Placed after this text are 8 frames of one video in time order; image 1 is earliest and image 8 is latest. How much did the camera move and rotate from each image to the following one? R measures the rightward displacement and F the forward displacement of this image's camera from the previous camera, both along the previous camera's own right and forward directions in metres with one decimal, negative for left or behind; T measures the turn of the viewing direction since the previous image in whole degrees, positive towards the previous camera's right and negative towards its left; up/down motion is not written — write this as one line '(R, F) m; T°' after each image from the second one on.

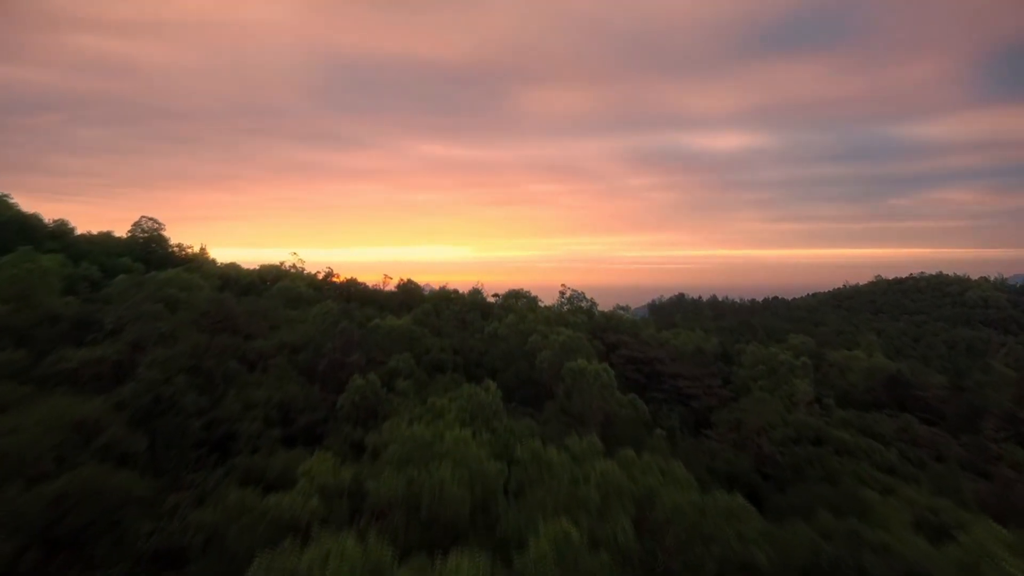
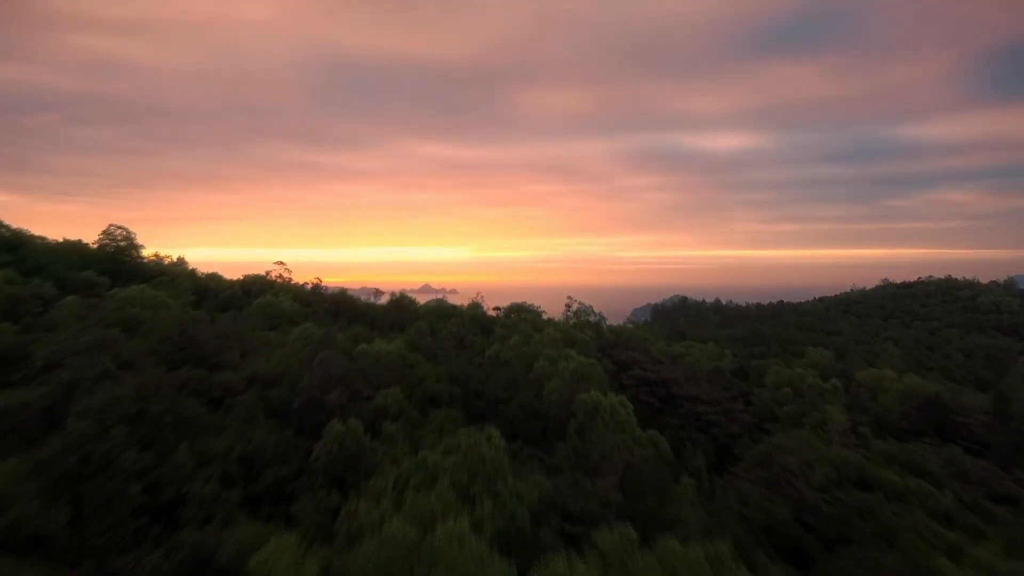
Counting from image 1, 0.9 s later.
(-0.1, +1.0) m; 0°
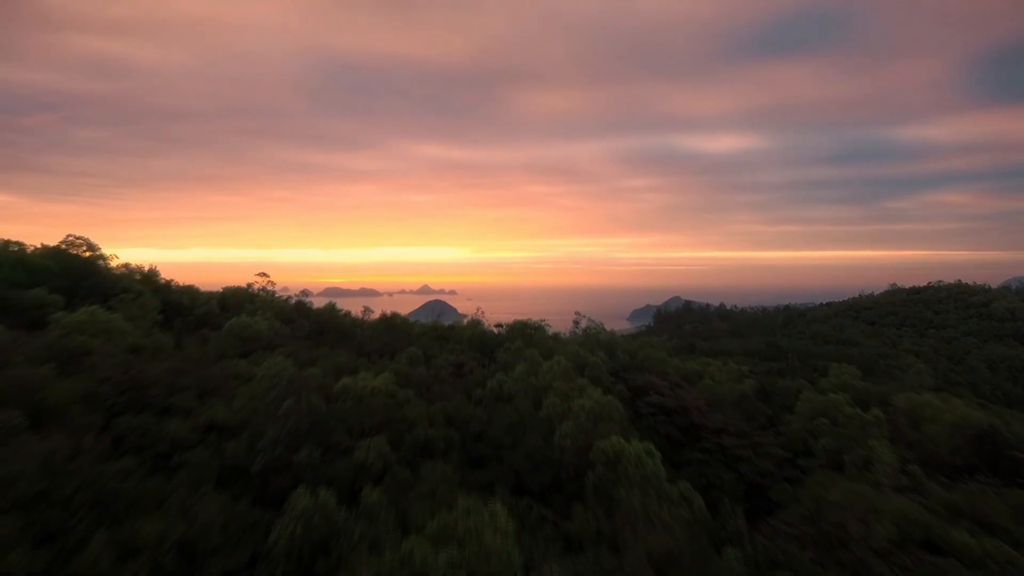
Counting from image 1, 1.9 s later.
(-0.1, +1.1) m; 0°
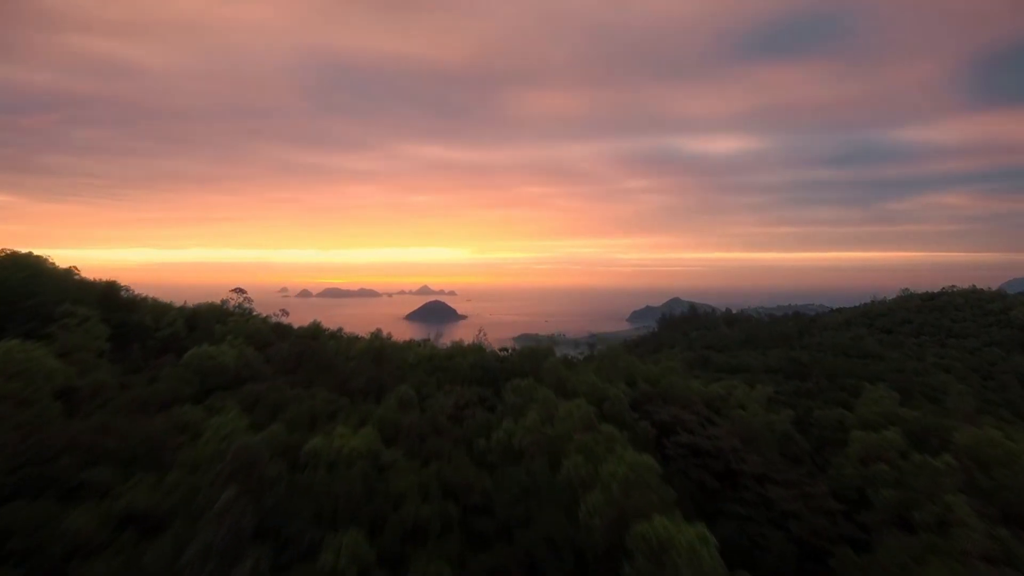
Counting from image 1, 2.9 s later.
(-0.1, +1.3) m; 0°
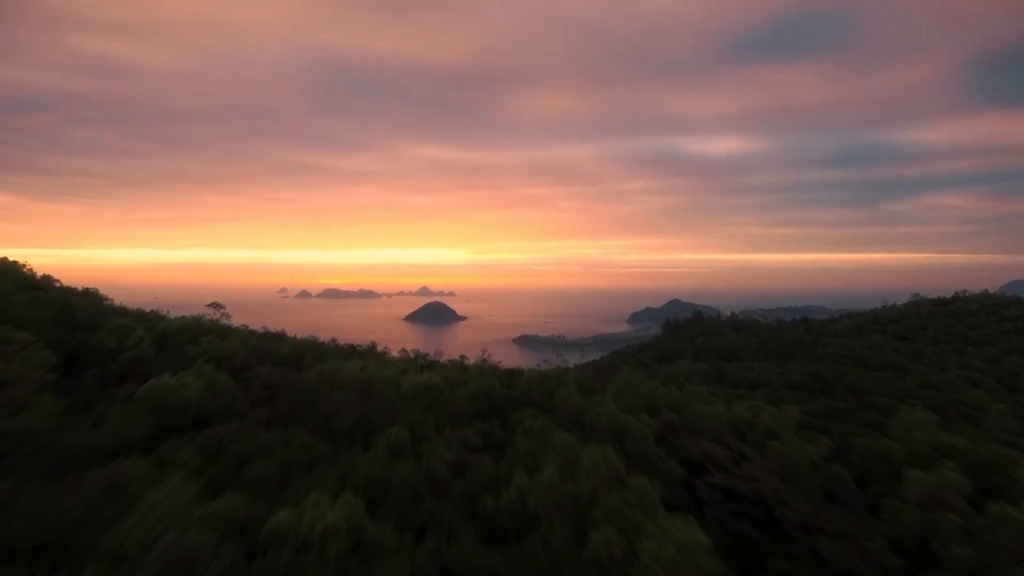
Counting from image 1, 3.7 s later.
(-0.1, +1.1) m; 0°
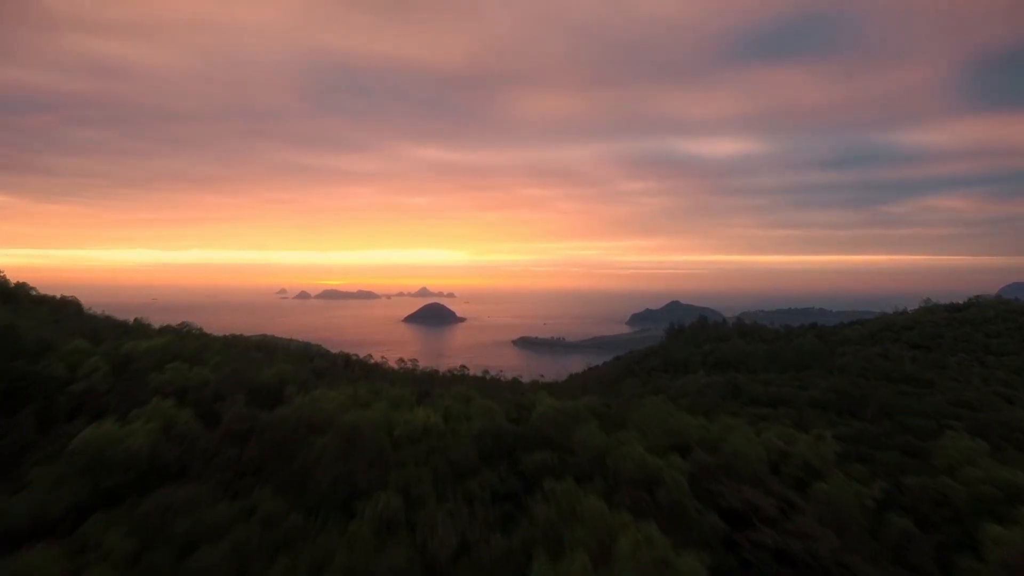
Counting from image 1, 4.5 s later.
(-0.1, +1.1) m; 0°
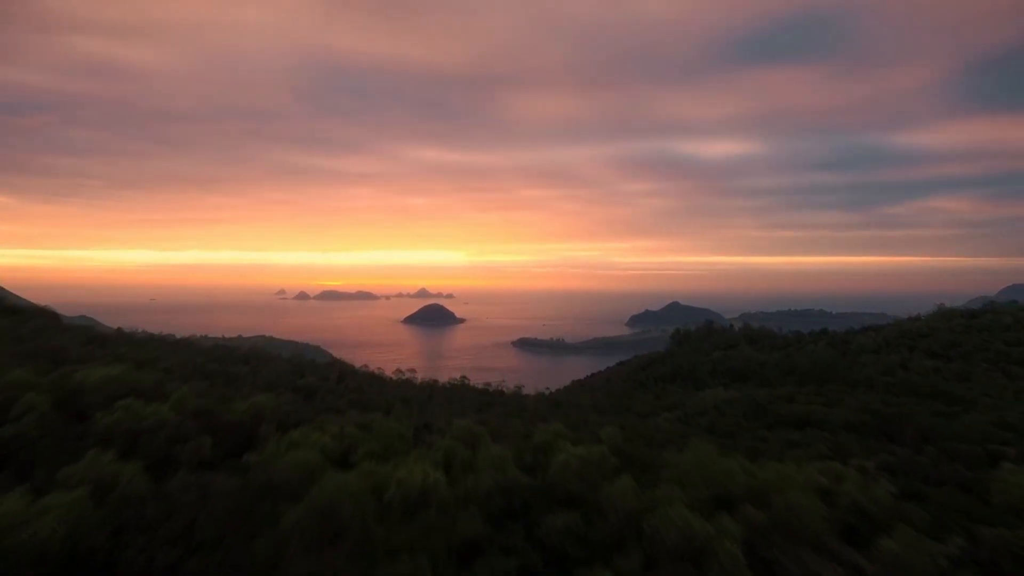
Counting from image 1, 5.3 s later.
(-0.2, +1.2) m; 0°
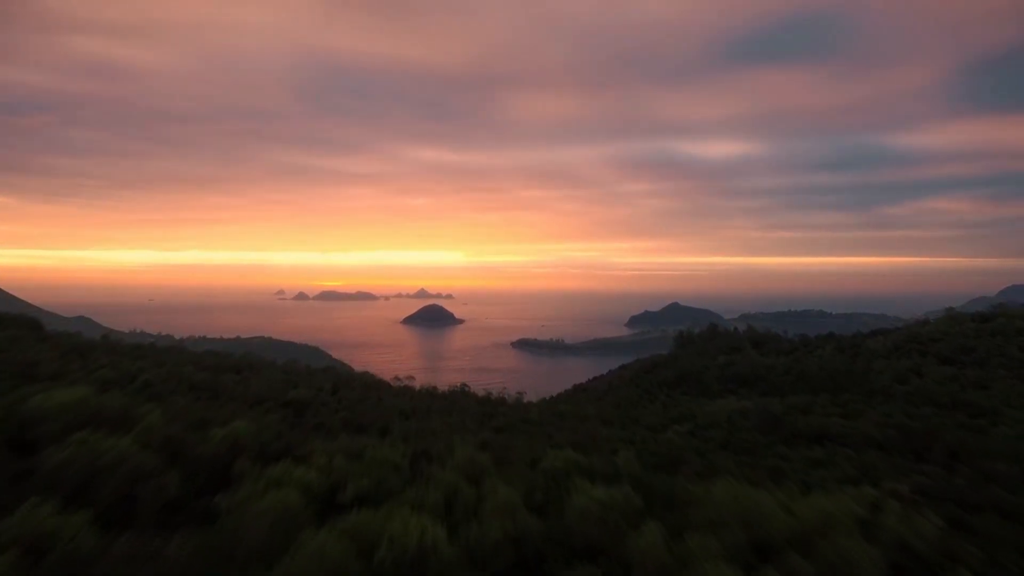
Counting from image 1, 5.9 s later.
(-0.1, +0.8) m; 0°
